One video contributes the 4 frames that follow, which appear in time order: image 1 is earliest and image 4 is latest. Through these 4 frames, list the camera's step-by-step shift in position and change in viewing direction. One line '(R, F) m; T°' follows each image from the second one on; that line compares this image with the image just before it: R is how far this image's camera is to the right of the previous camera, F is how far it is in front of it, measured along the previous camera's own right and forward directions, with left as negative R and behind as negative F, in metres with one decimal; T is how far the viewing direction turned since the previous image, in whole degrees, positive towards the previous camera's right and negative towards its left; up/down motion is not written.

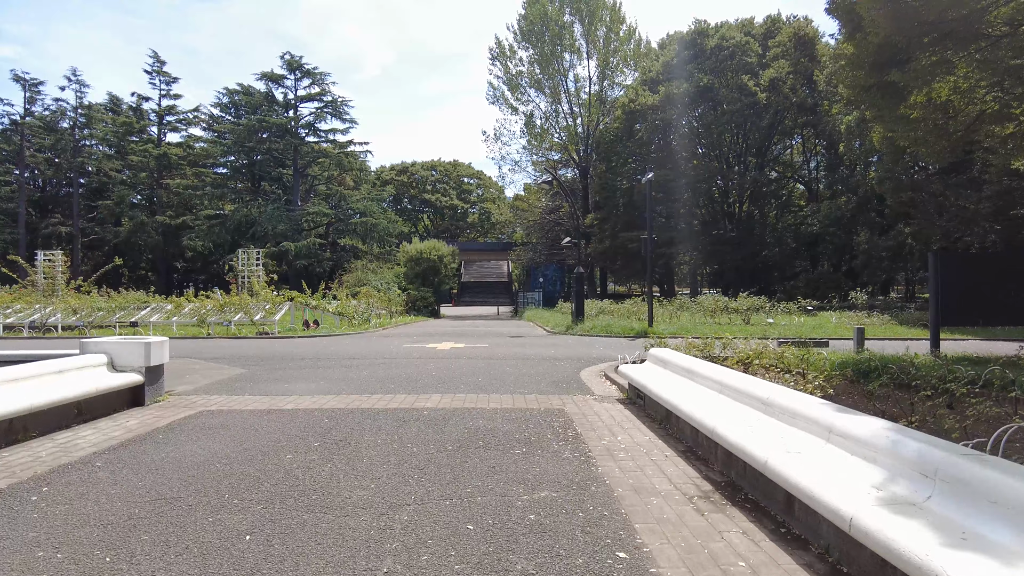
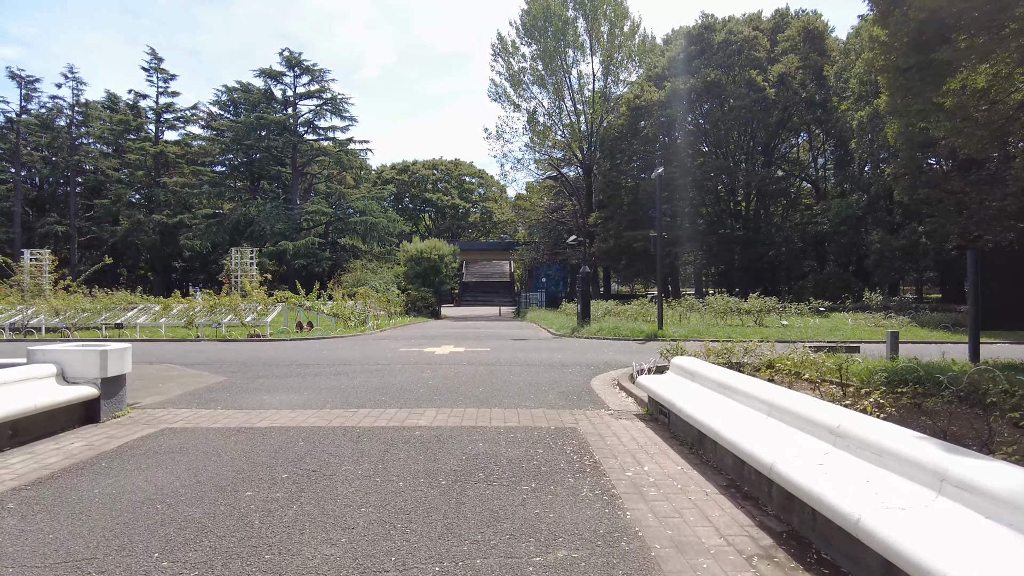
(0.0, +0.9) m; 0°
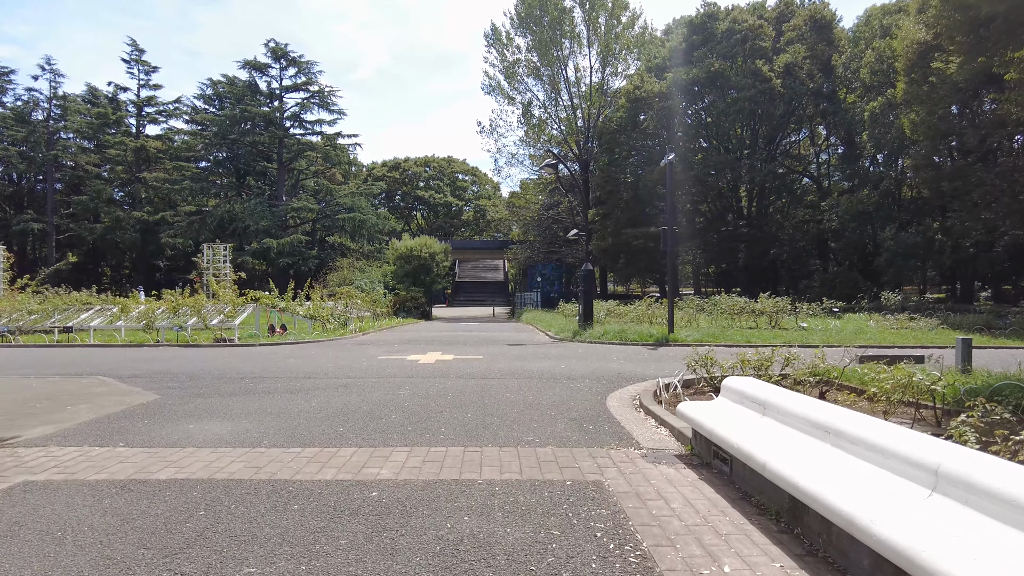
(0.0, +1.8) m; +1°
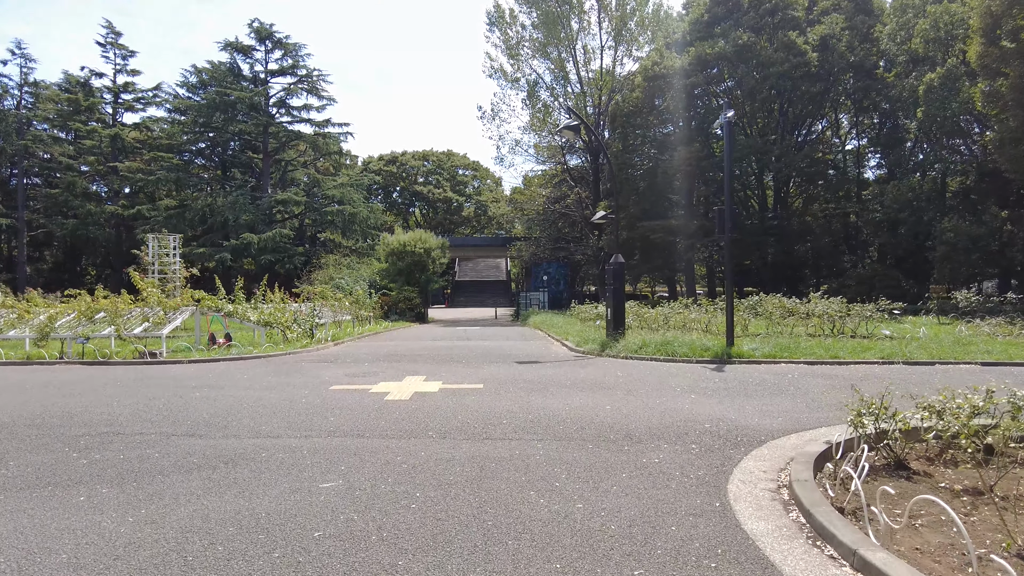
(-0.2, +3.9) m; 0°
